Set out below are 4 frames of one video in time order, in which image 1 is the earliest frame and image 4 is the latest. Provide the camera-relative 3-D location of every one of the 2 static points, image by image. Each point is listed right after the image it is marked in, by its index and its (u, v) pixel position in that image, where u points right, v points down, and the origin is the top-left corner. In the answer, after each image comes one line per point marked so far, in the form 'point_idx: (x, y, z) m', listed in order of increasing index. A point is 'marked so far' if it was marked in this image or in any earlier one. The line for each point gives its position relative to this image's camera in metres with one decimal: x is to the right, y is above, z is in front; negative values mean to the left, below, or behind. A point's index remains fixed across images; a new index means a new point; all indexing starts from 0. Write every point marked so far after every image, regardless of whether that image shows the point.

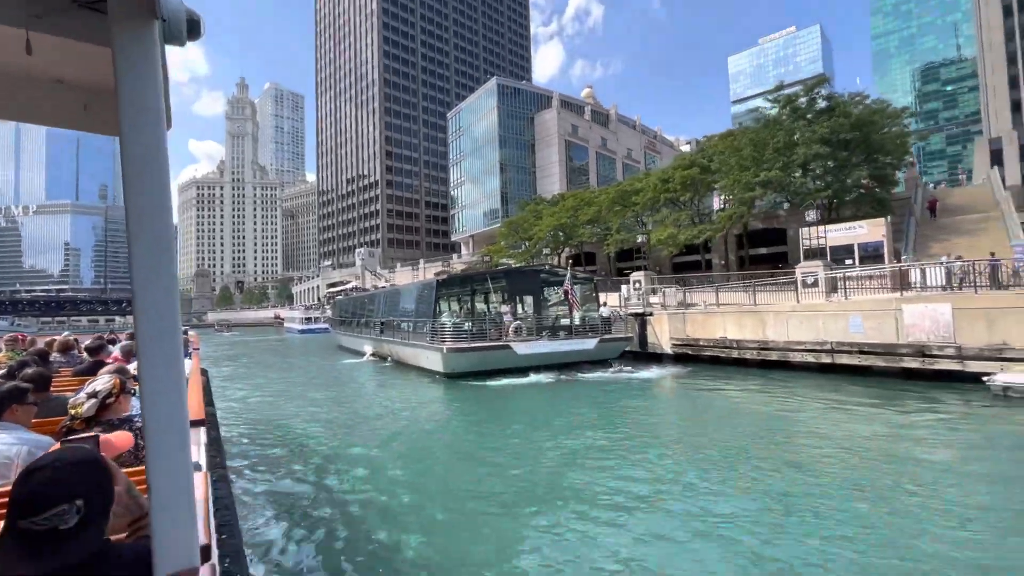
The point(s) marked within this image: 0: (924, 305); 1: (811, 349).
0: (+12.1, -0.5, +14.1) m
1: (+10.0, -2.0, +16.1) m
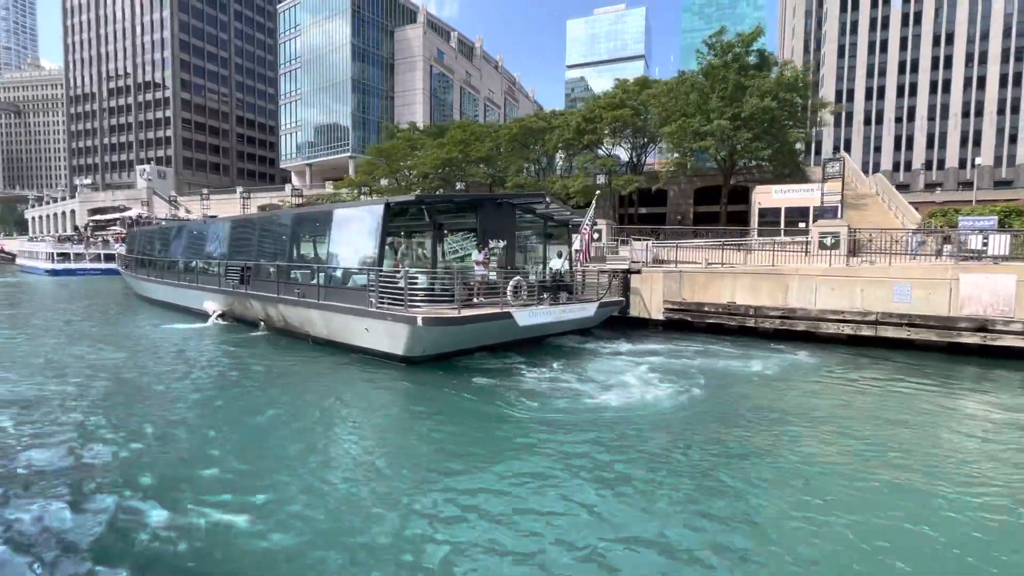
0: (+12.6, +0.3, +12.8) m
1: (+9.8, -0.9, +14.0) m
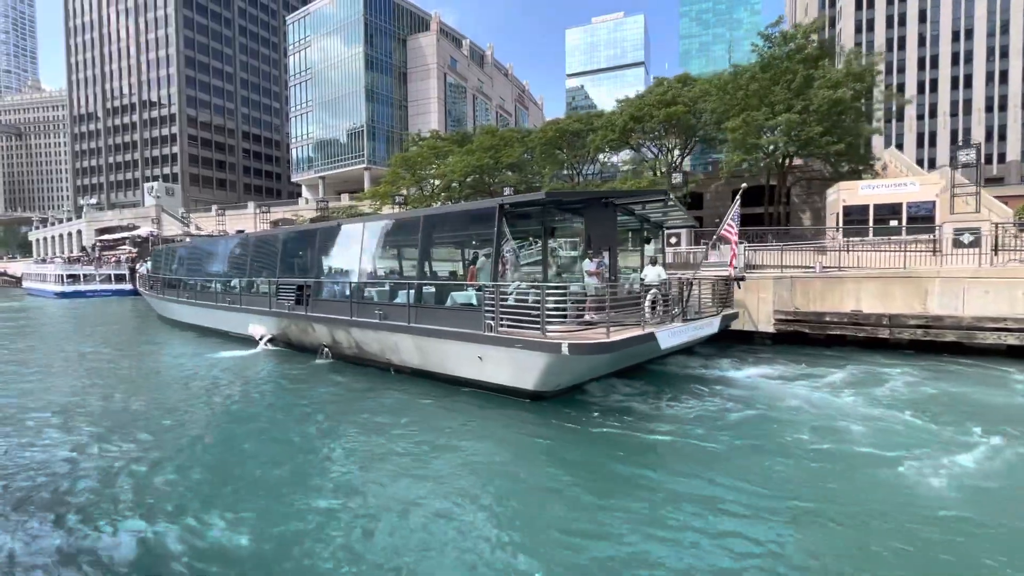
0: (+15.3, +0.4, +10.8) m
1: (+12.5, -1.0, +12.1) m
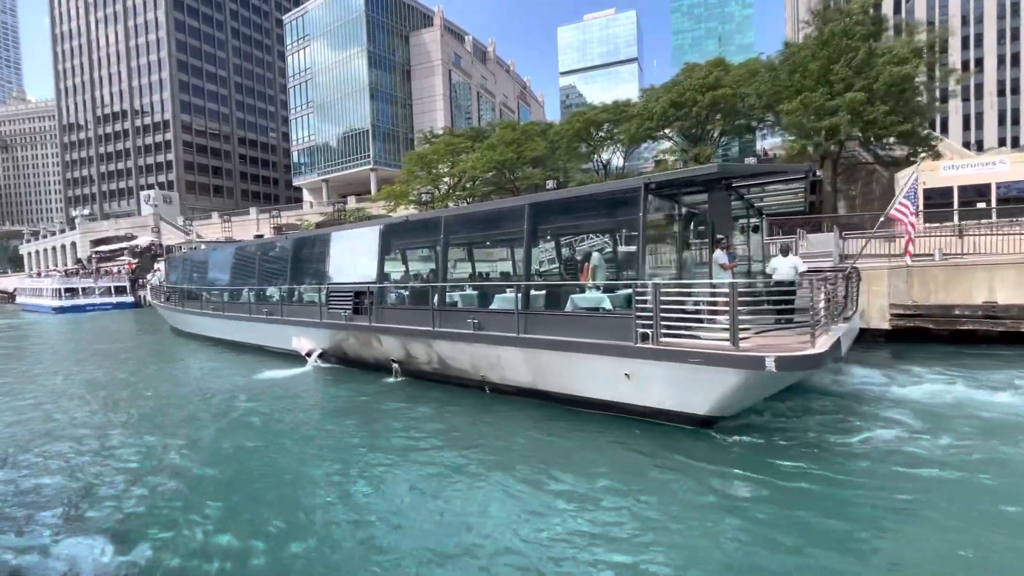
0: (+17.5, +0.8, +9.3) m
1: (+14.8, -0.6, +10.5) m
